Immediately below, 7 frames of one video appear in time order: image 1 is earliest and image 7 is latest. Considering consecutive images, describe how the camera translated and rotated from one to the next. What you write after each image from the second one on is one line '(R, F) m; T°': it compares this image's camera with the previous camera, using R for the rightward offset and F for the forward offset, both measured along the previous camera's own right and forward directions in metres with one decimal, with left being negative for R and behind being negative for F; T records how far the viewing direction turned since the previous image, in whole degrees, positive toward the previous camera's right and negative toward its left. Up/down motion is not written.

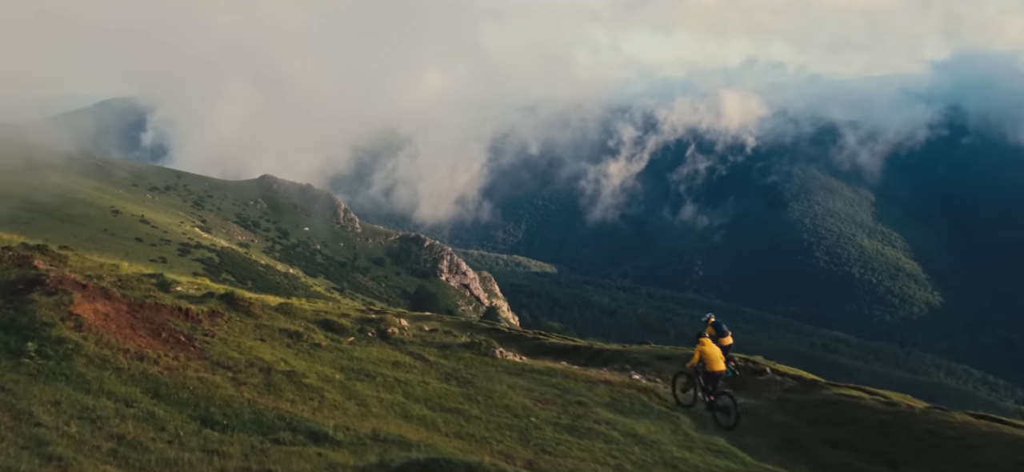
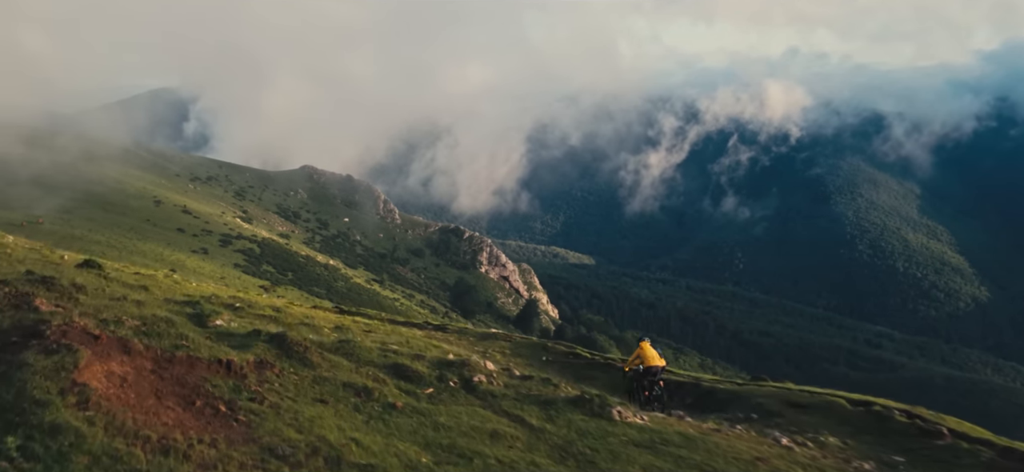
(-1.3, +3.2) m; -3°
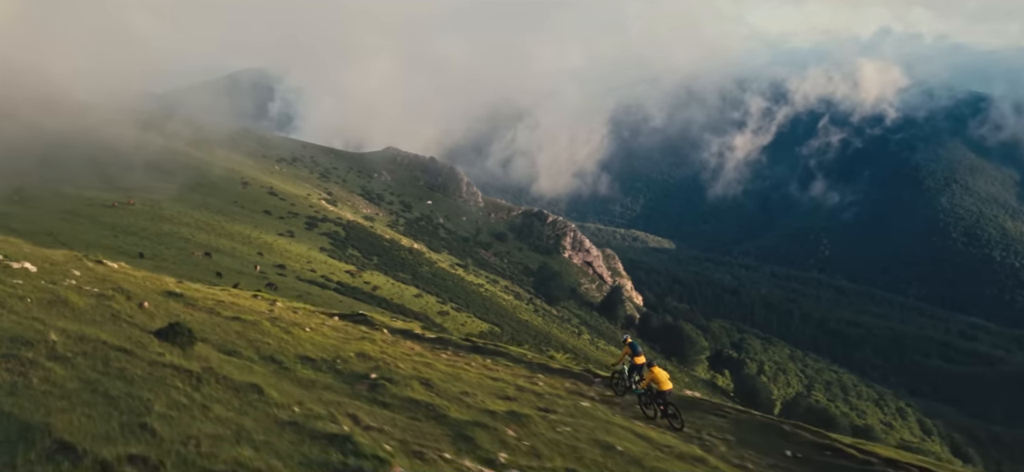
(-3.1, +6.2) m; -5°
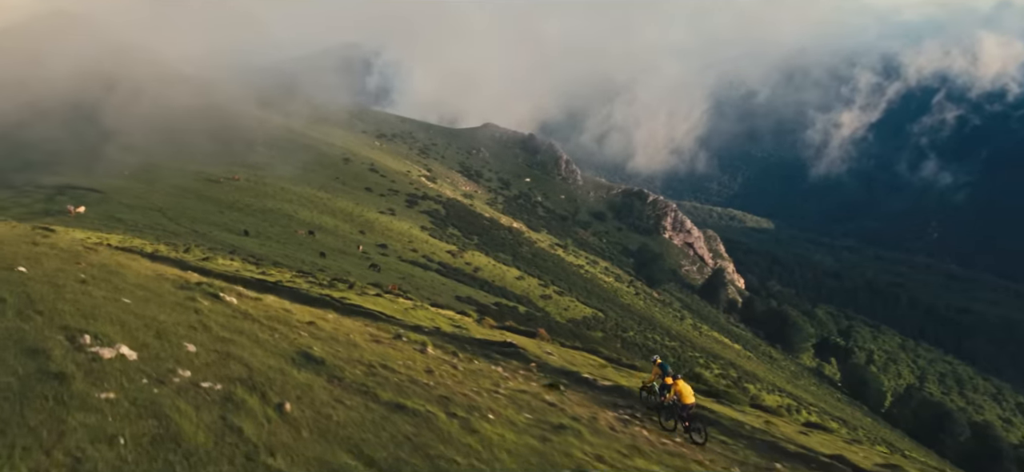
(-3.0, +5.9) m; -6°
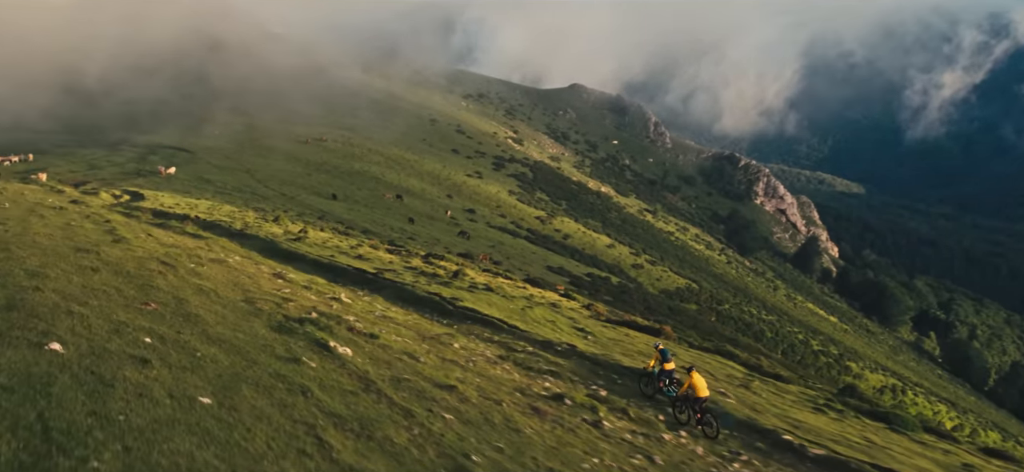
(-2.0, +4.7) m; -5°
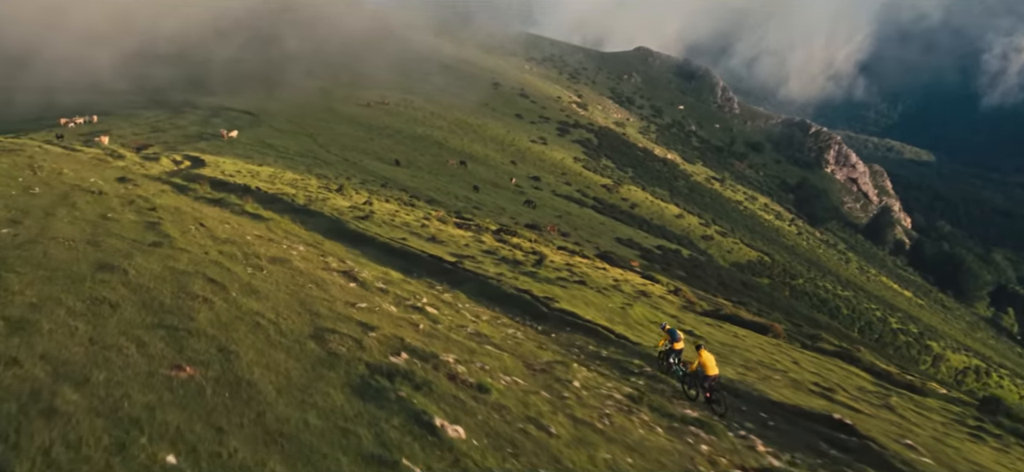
(-1.3, +3.7) m; -4°
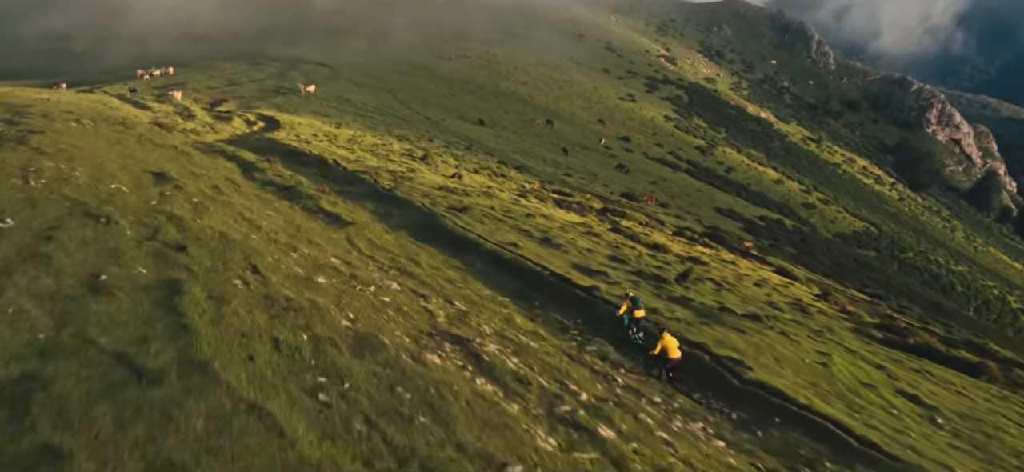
(-2.0, +6.4) m; -5°
